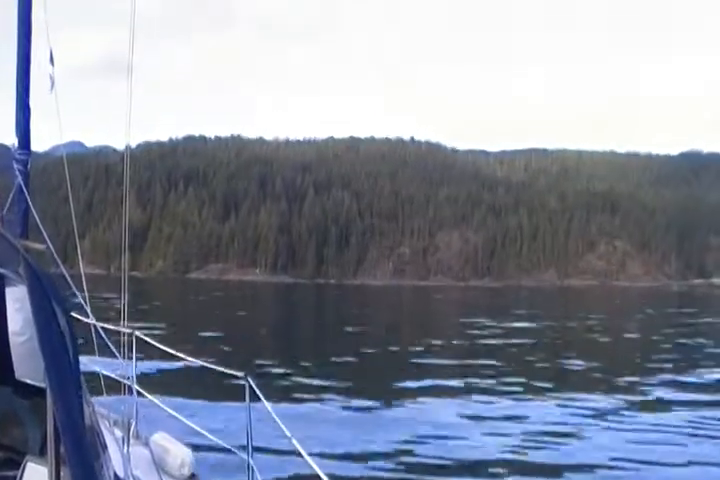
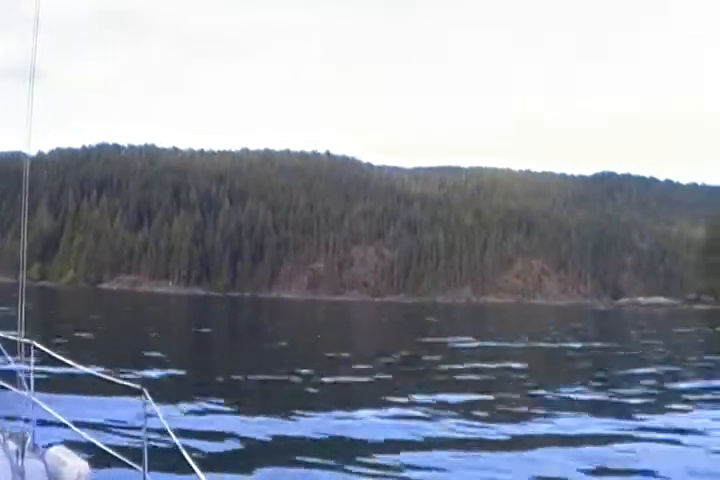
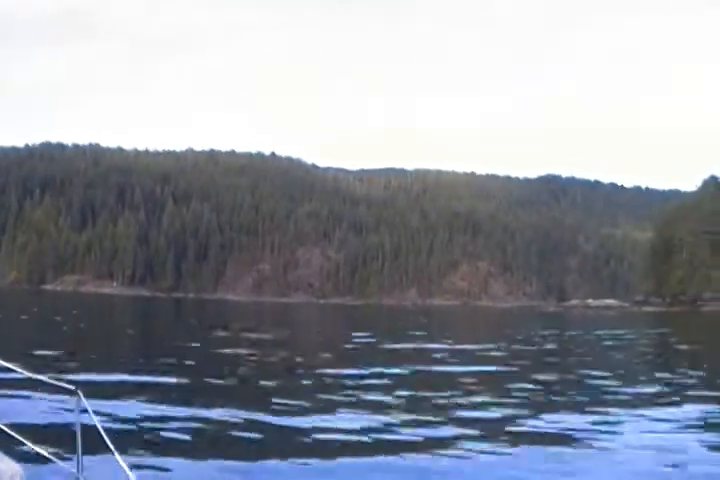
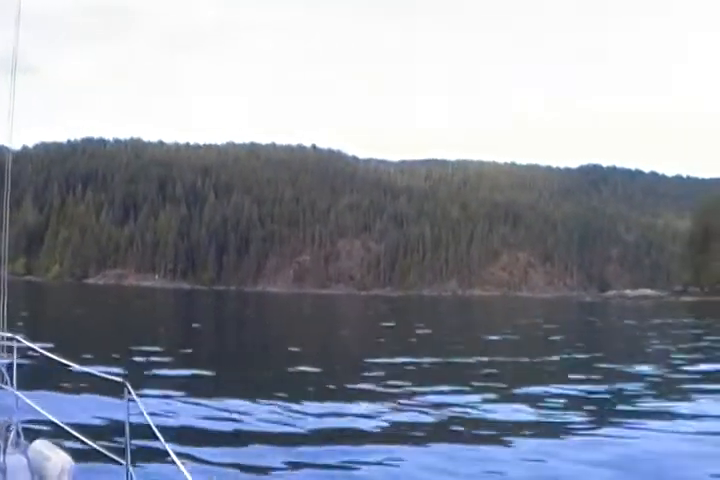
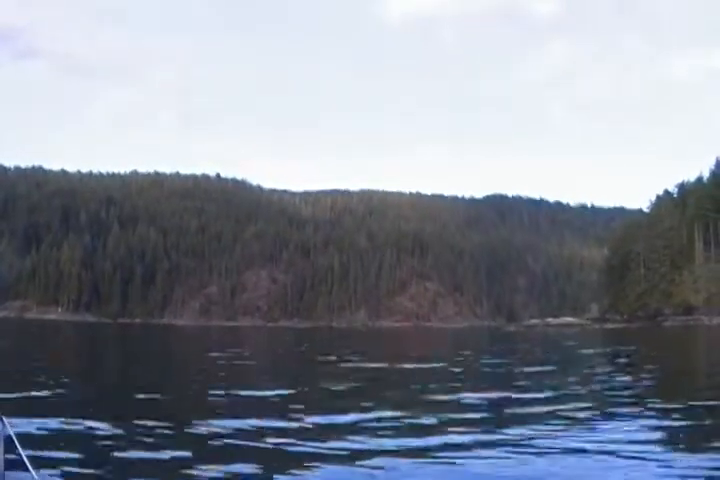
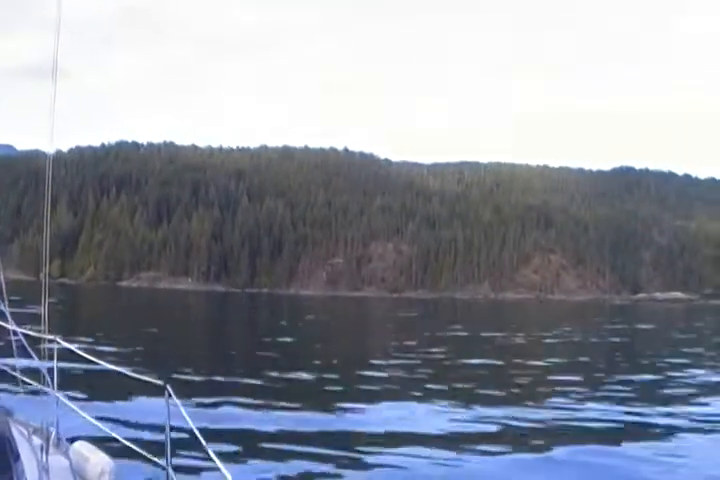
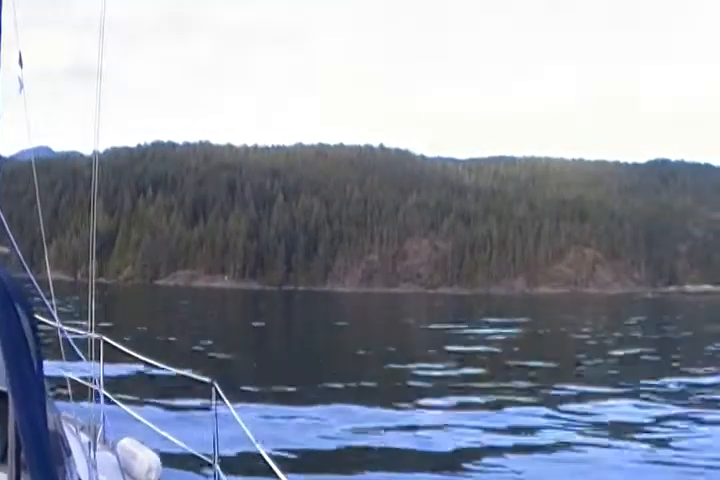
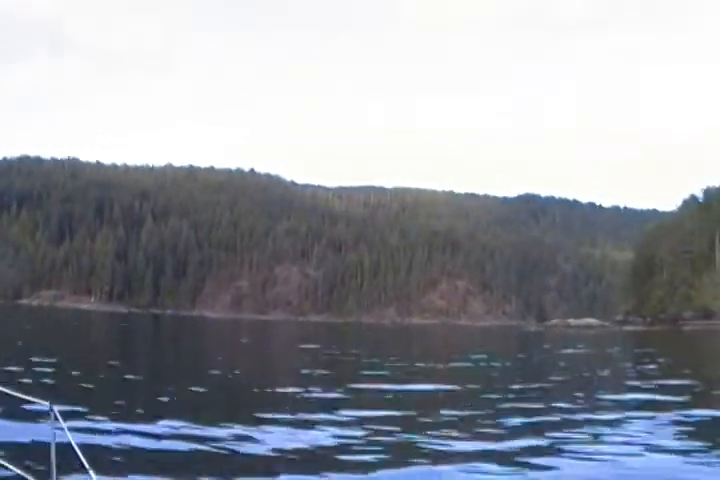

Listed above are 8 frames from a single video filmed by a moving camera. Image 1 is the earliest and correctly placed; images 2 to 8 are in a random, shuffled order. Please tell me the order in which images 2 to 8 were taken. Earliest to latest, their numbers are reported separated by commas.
7, 6, 2, 4, 3, 8, 5
